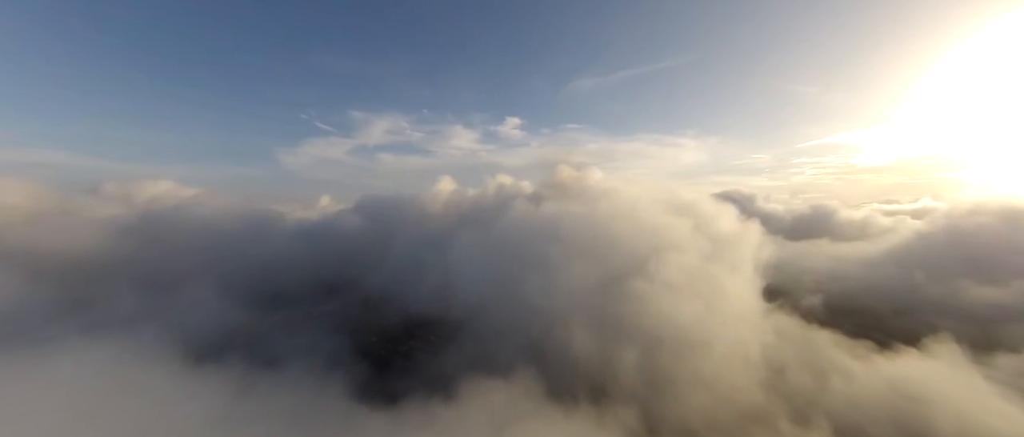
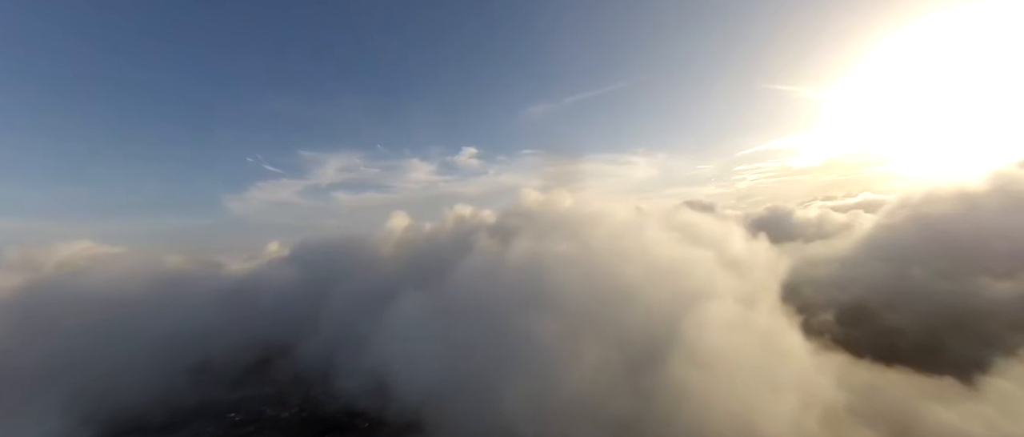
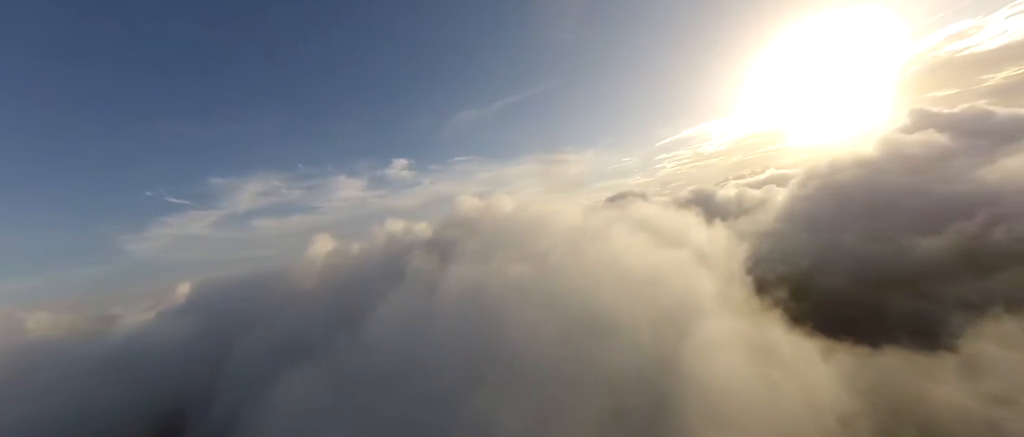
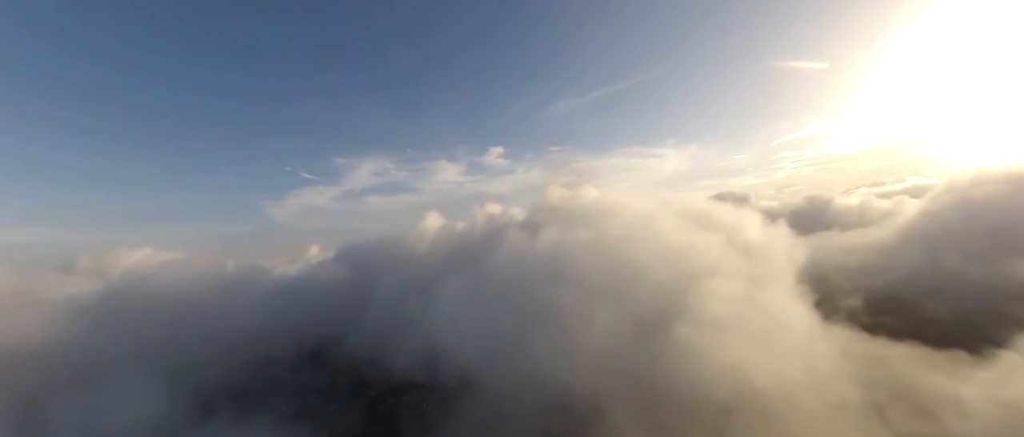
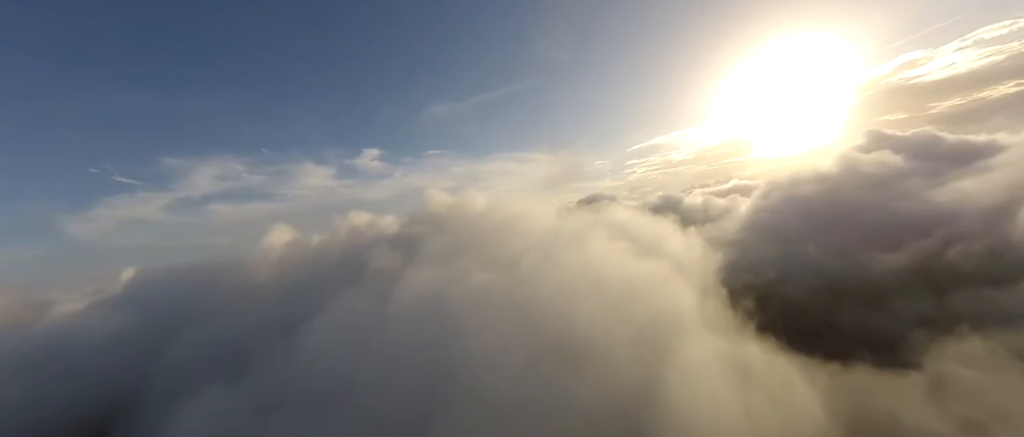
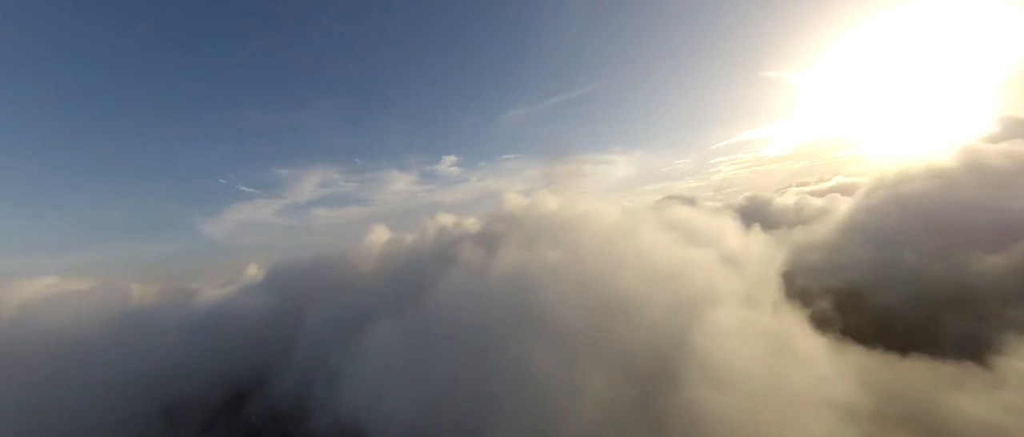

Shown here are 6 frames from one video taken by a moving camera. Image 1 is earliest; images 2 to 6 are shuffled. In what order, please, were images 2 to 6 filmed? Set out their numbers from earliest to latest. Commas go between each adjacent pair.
4, 2, 6, 3, 5
